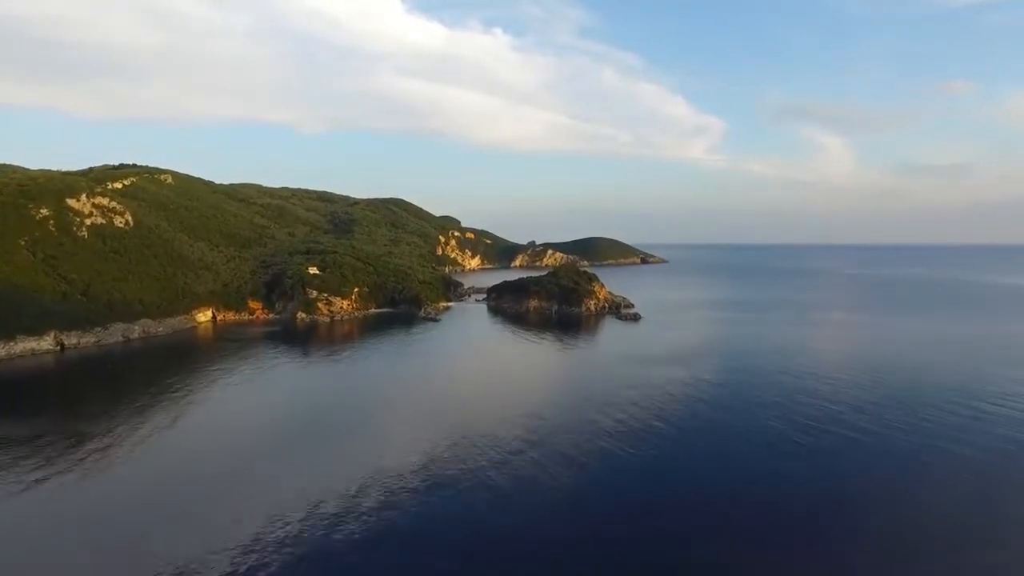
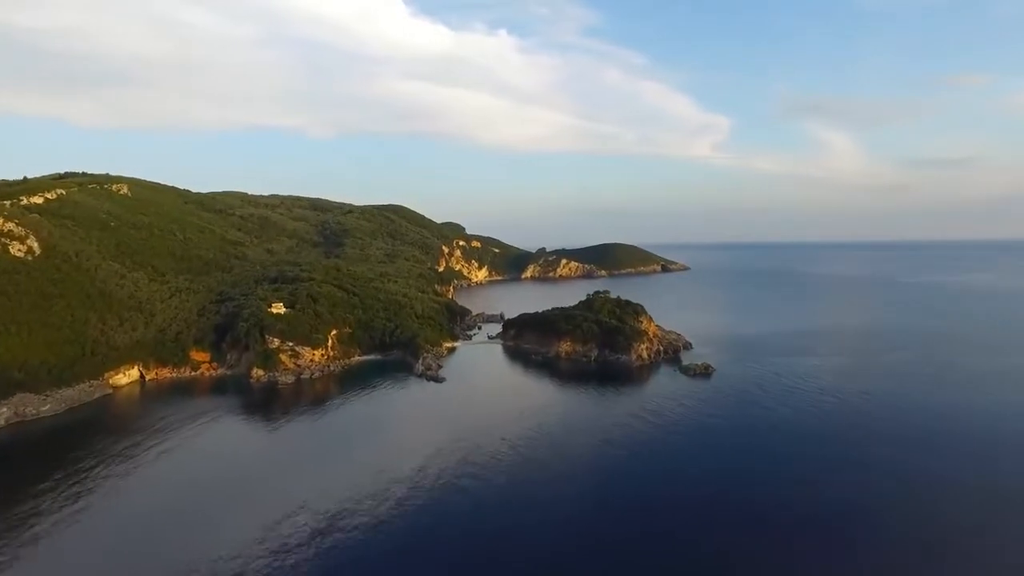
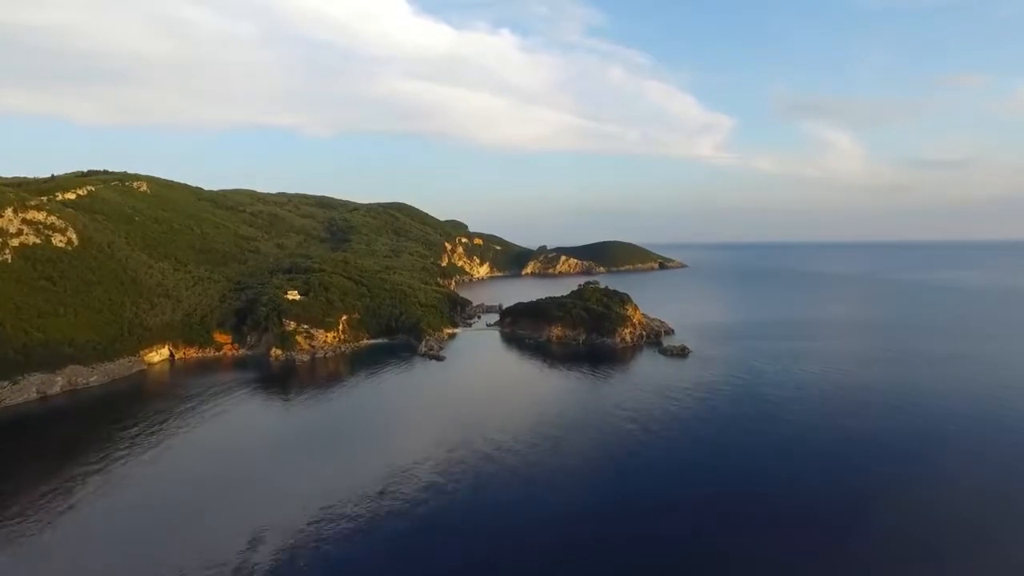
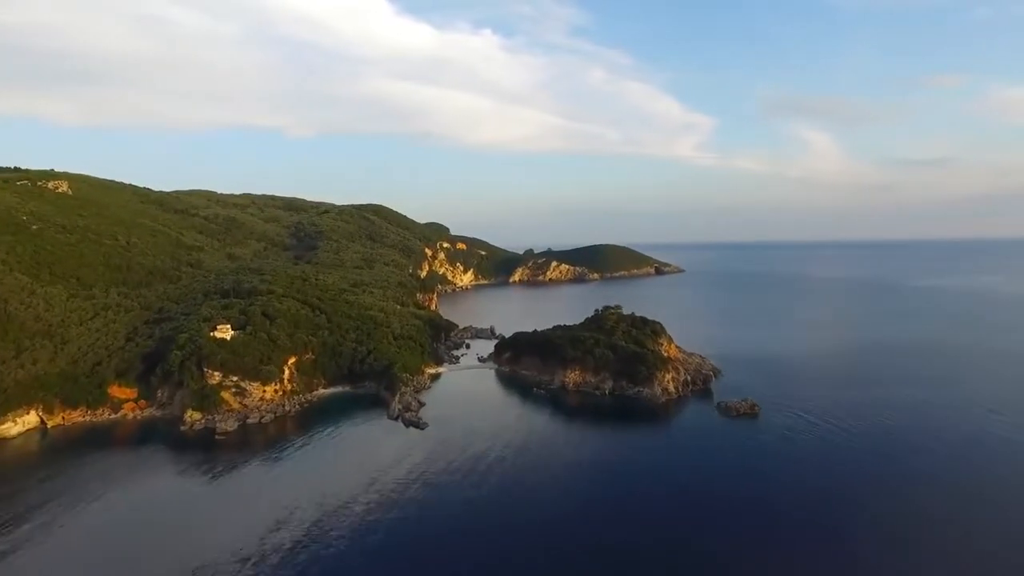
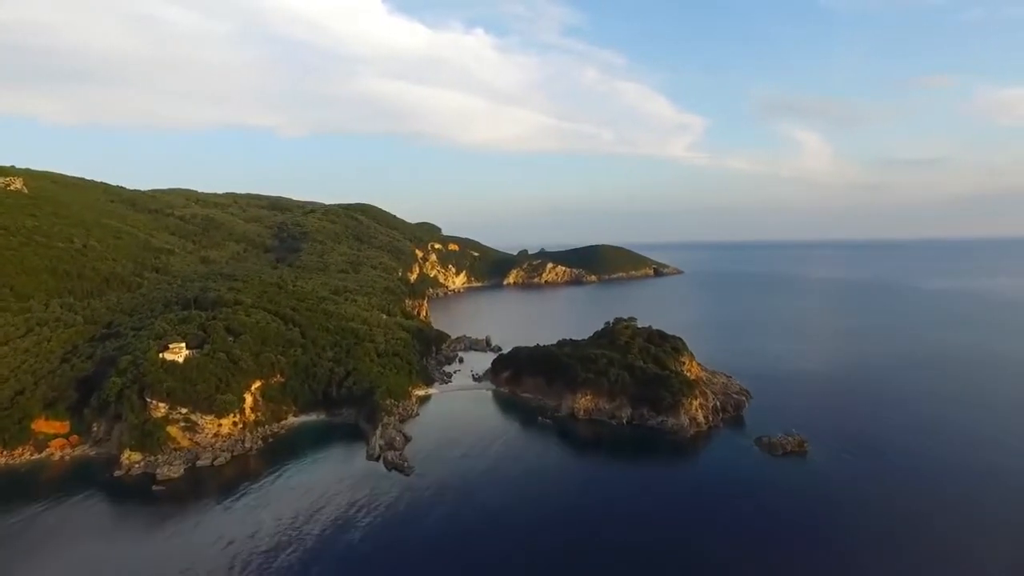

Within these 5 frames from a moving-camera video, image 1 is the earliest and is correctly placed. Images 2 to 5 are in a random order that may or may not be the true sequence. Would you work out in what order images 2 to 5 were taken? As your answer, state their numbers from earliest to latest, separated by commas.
3, 2, 4, 5
